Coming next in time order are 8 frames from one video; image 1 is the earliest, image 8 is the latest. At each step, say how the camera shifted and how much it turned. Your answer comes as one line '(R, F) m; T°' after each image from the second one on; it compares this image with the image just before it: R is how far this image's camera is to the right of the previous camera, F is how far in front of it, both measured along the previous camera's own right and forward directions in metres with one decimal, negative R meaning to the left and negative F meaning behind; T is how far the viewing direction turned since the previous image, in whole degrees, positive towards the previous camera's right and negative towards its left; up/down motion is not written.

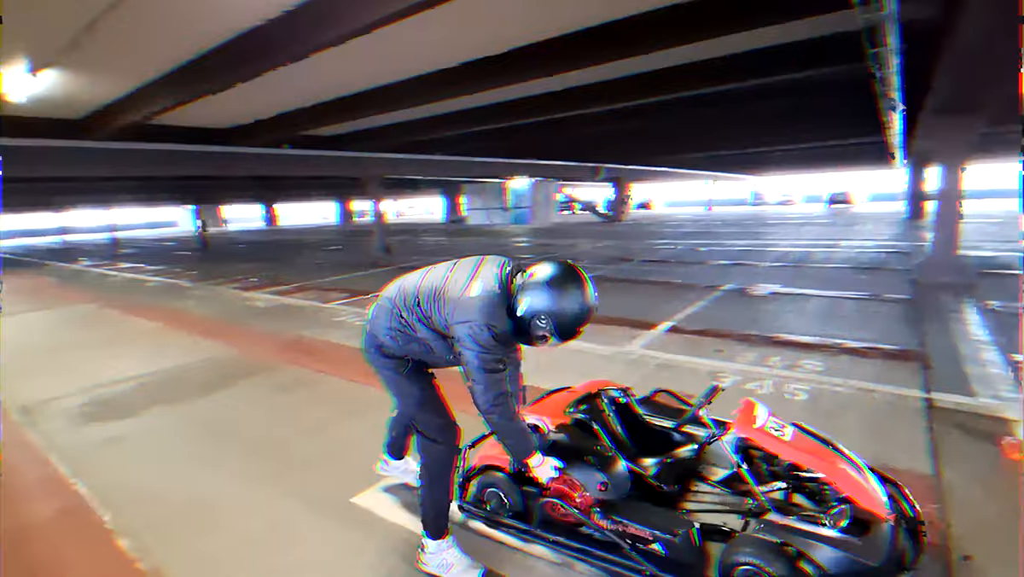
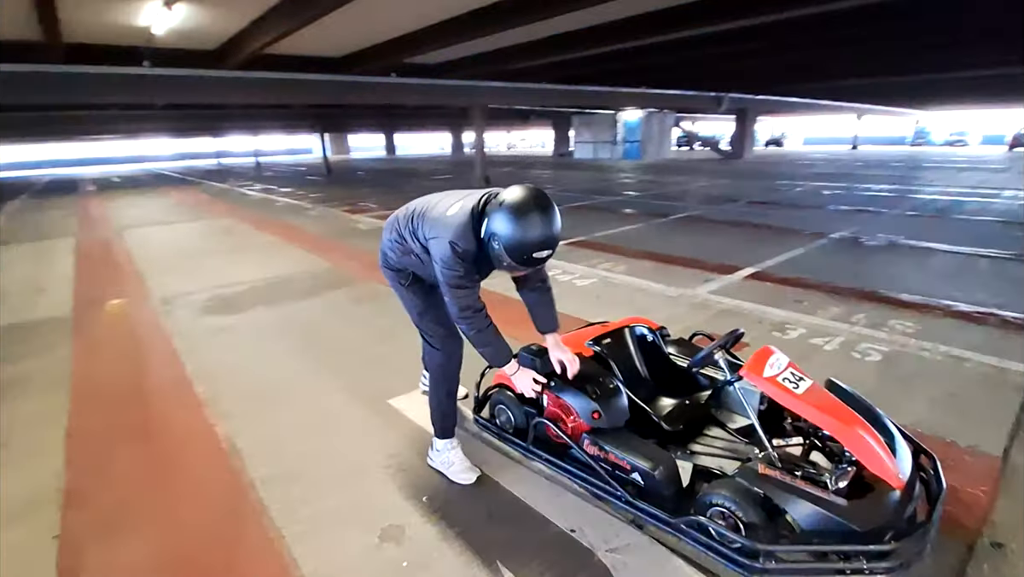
(+0.4, 0.0) m; -12°
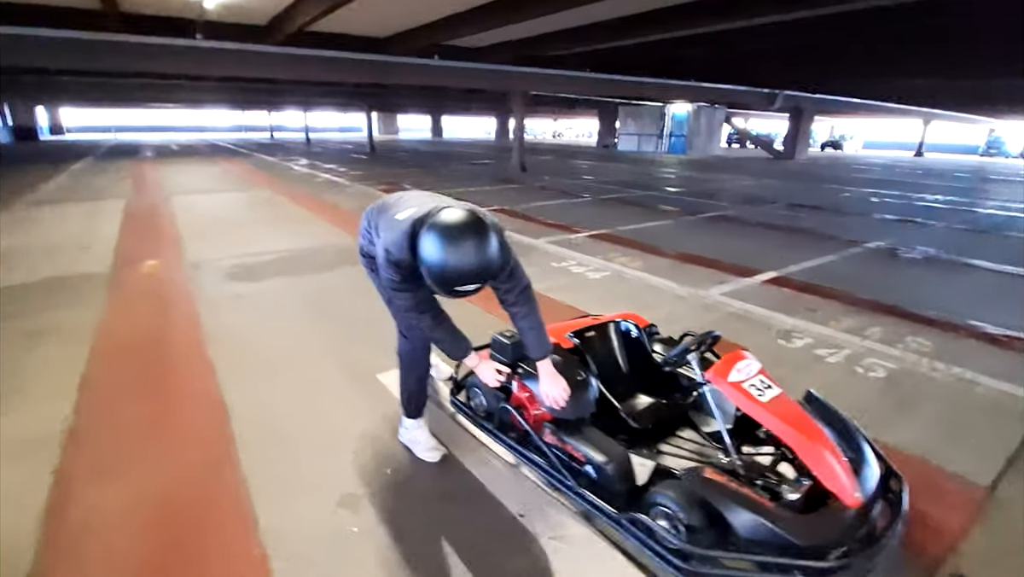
(+0.2, 0.0) m; -4°
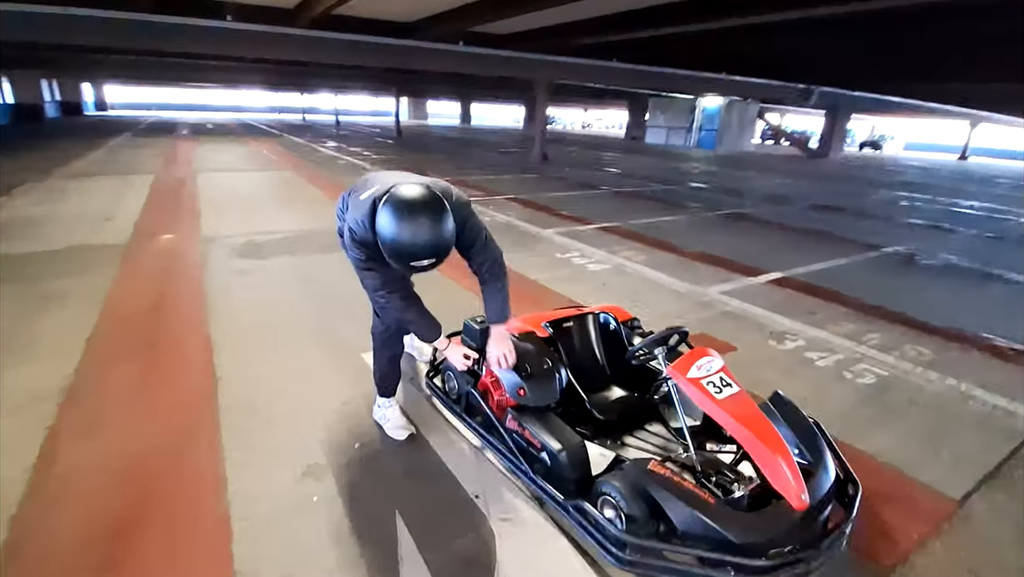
(+0.2, 0.0) m; -3°
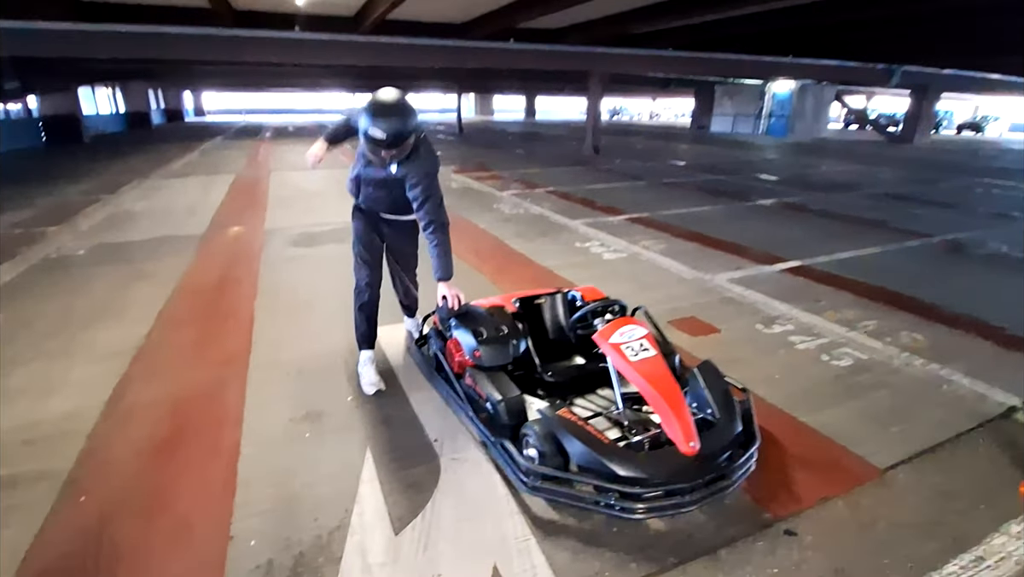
(+0.5, -0.3) m; -8°
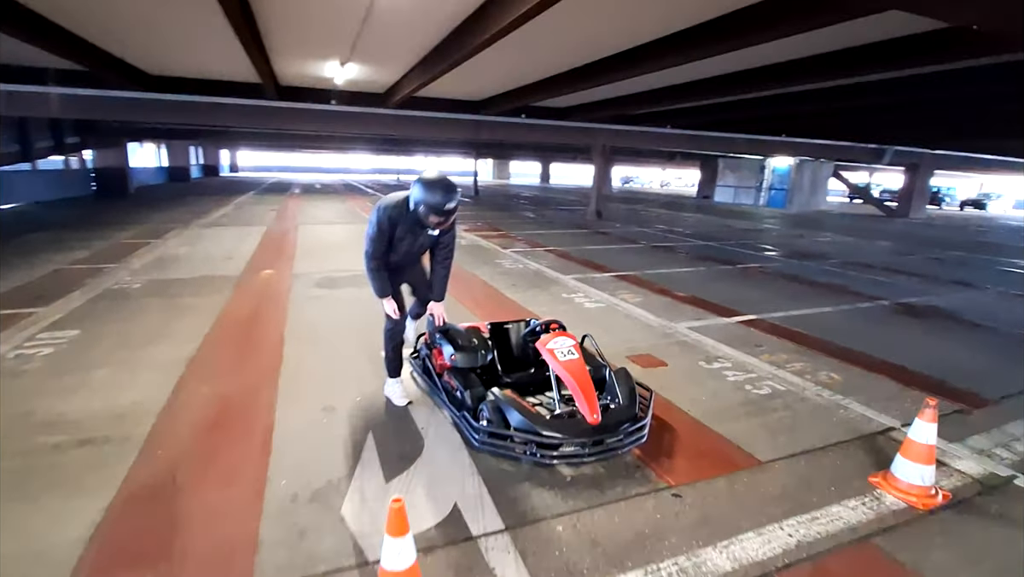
(+0.2, -0.7) m; -1°
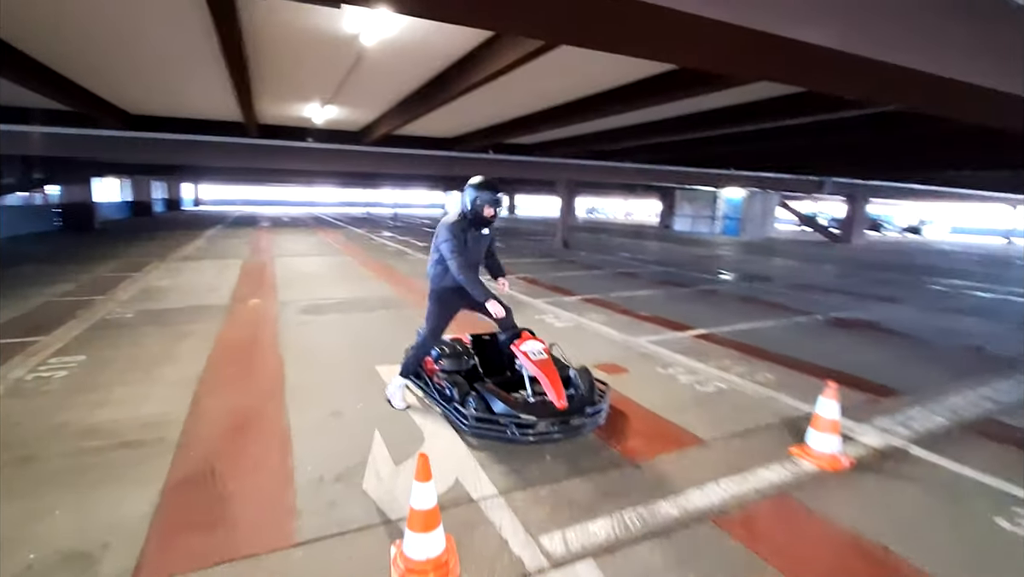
(-0.1, -0.5) m; +4°
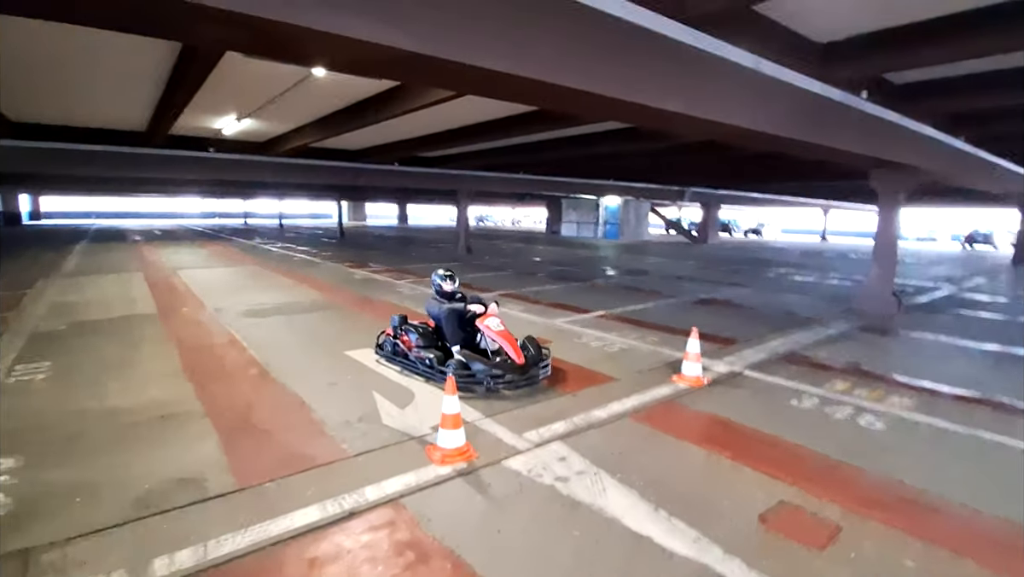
(-0.6, -1.0) m; +12°
